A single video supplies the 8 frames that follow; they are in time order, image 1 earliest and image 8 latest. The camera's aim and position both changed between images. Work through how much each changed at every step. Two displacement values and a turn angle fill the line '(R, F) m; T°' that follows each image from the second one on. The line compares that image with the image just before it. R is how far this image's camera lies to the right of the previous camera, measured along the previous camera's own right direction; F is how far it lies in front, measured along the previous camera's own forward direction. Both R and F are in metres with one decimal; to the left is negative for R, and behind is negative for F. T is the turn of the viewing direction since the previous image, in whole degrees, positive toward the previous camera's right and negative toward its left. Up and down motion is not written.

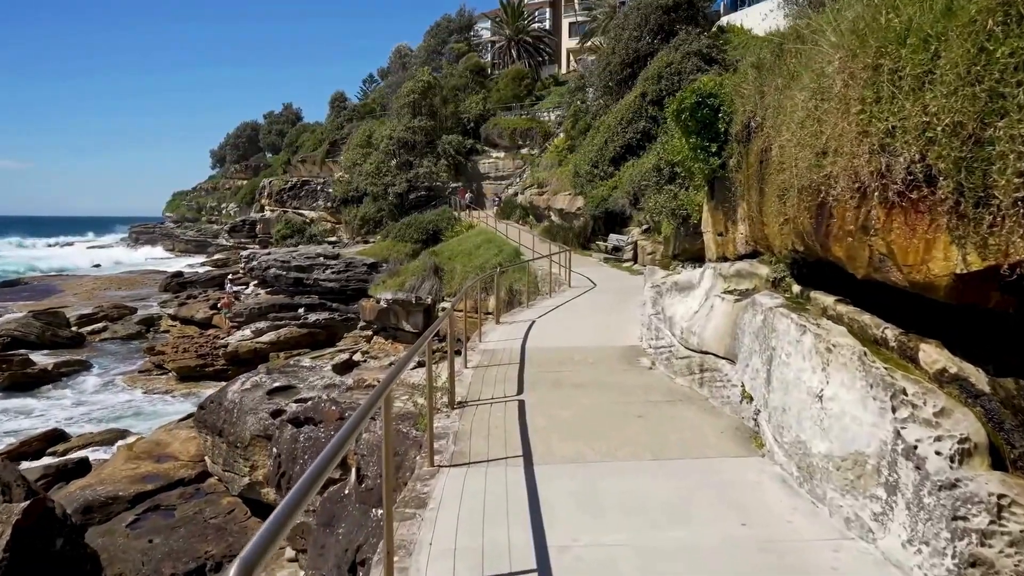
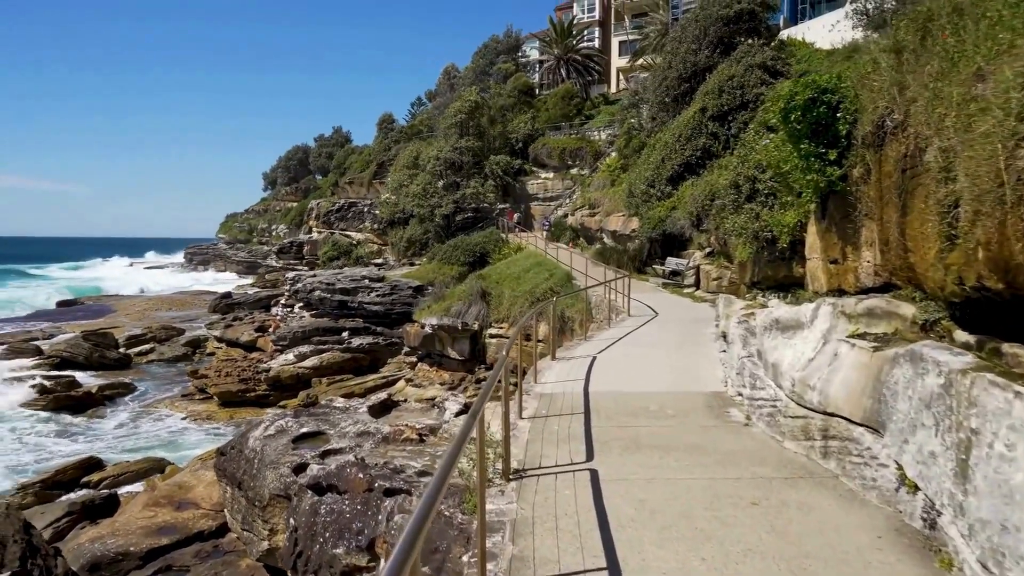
(-0.2, +1.2) m; -4°
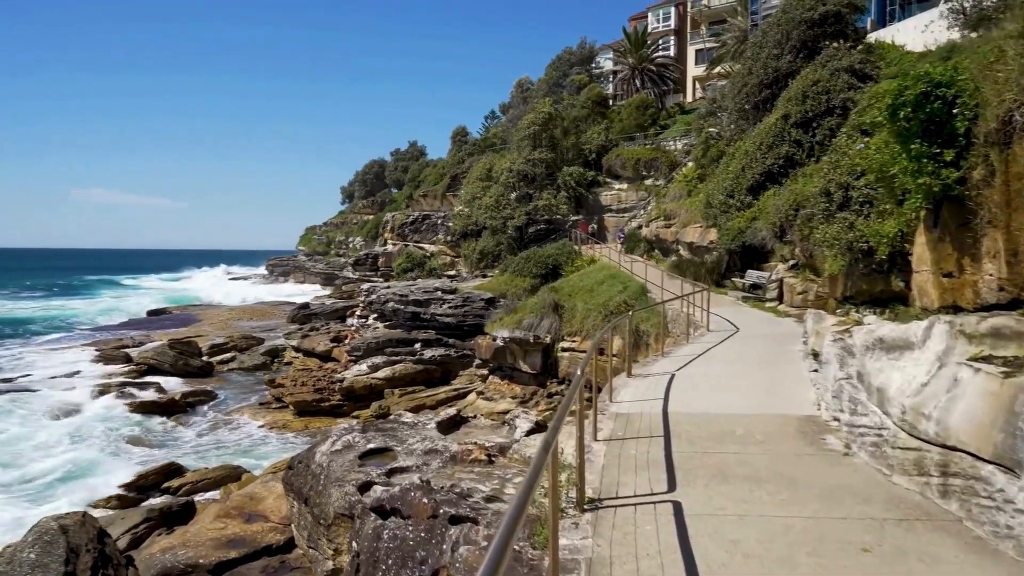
(0.0, +0.3) m; -7°
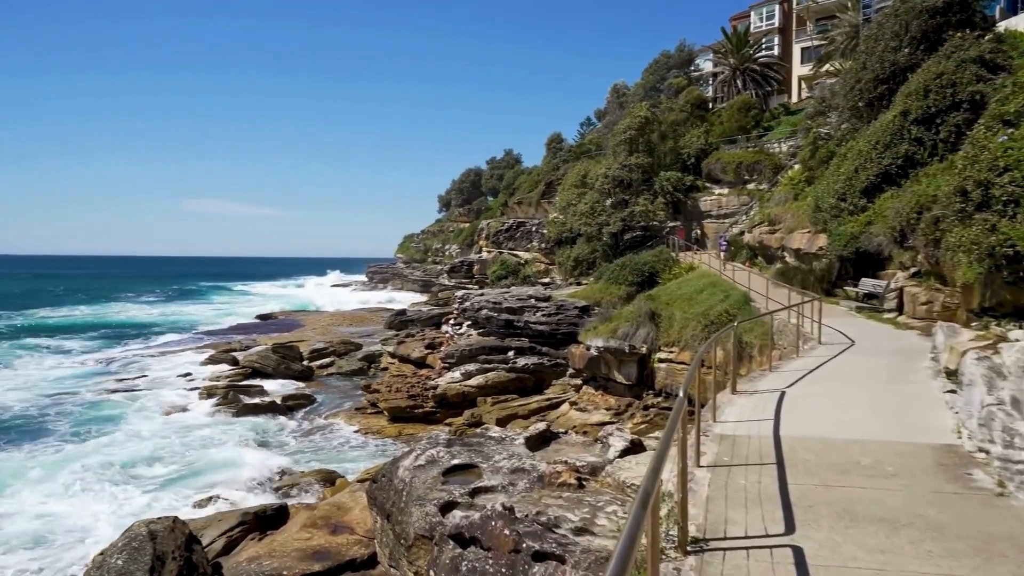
(0.0, +0.3) m; -8°
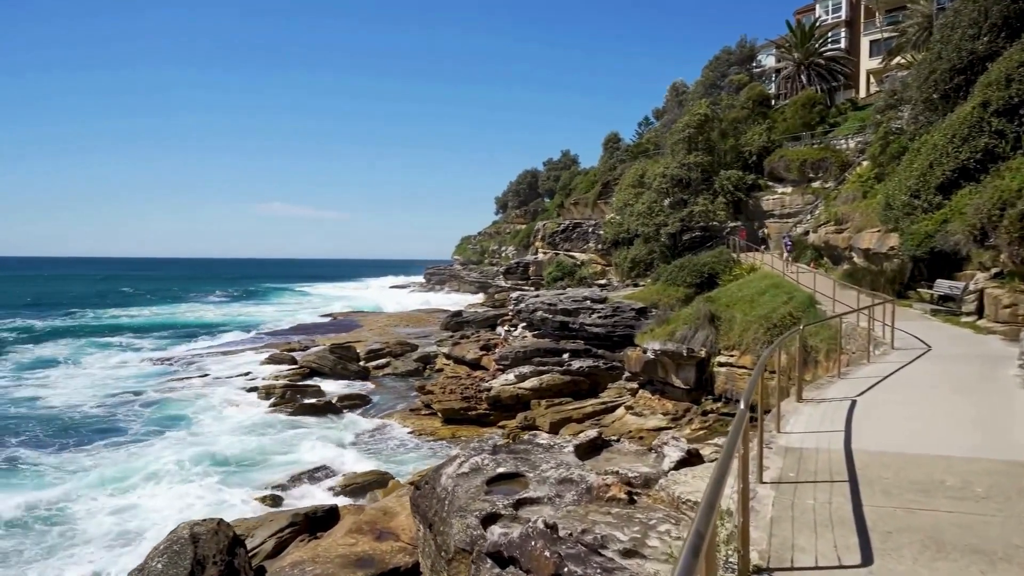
(+0.1, +0.2) m; -5°
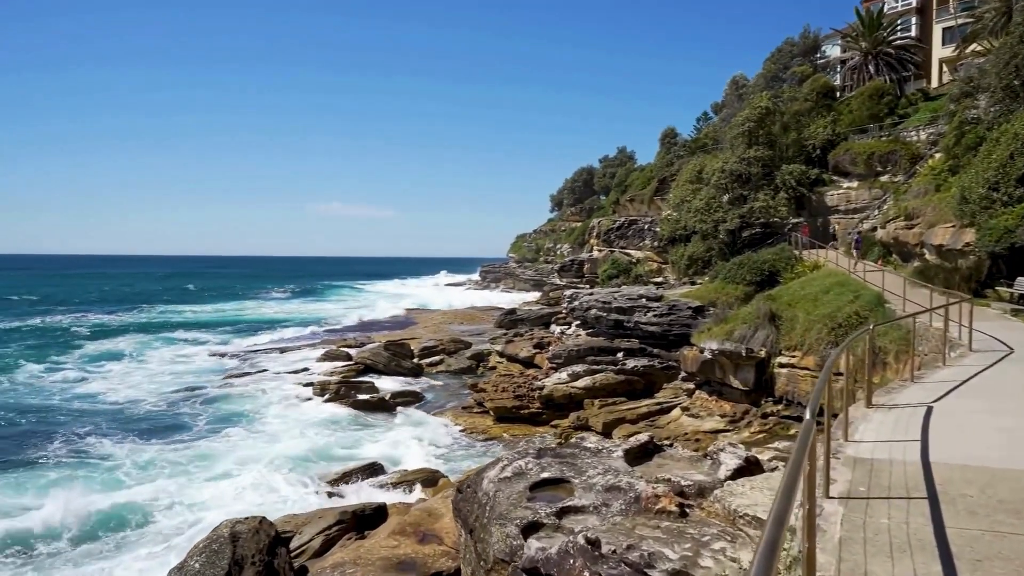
(+0.1, +0.2) m; -5°
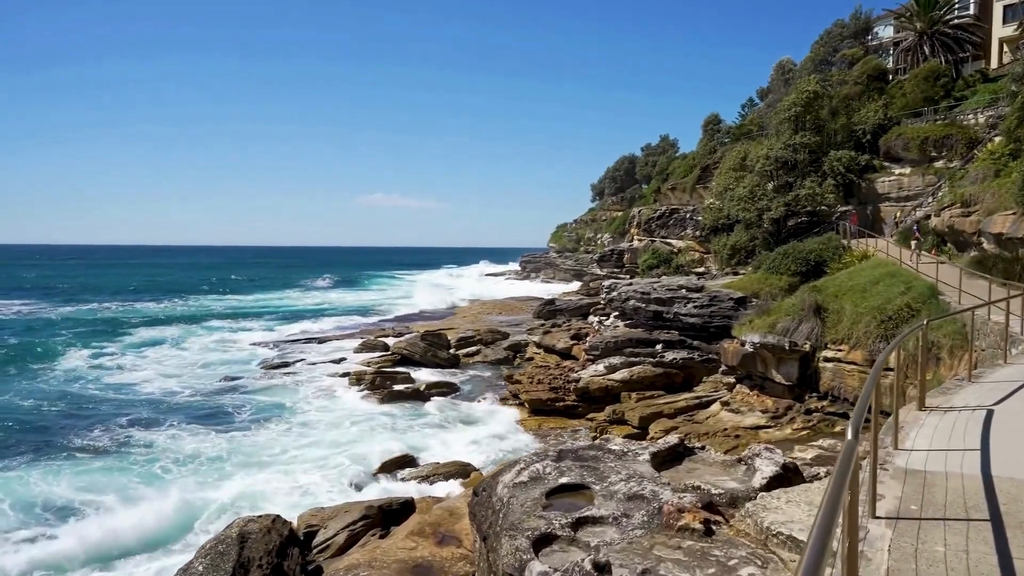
(+0.2, +0.3) m; -4°
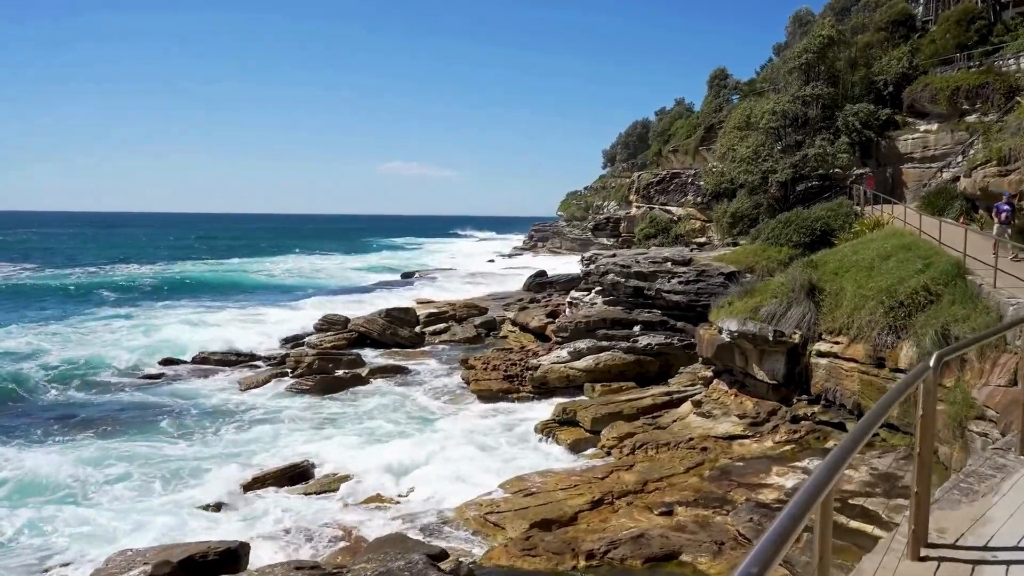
(+1.8, +2.7) m; -2°
